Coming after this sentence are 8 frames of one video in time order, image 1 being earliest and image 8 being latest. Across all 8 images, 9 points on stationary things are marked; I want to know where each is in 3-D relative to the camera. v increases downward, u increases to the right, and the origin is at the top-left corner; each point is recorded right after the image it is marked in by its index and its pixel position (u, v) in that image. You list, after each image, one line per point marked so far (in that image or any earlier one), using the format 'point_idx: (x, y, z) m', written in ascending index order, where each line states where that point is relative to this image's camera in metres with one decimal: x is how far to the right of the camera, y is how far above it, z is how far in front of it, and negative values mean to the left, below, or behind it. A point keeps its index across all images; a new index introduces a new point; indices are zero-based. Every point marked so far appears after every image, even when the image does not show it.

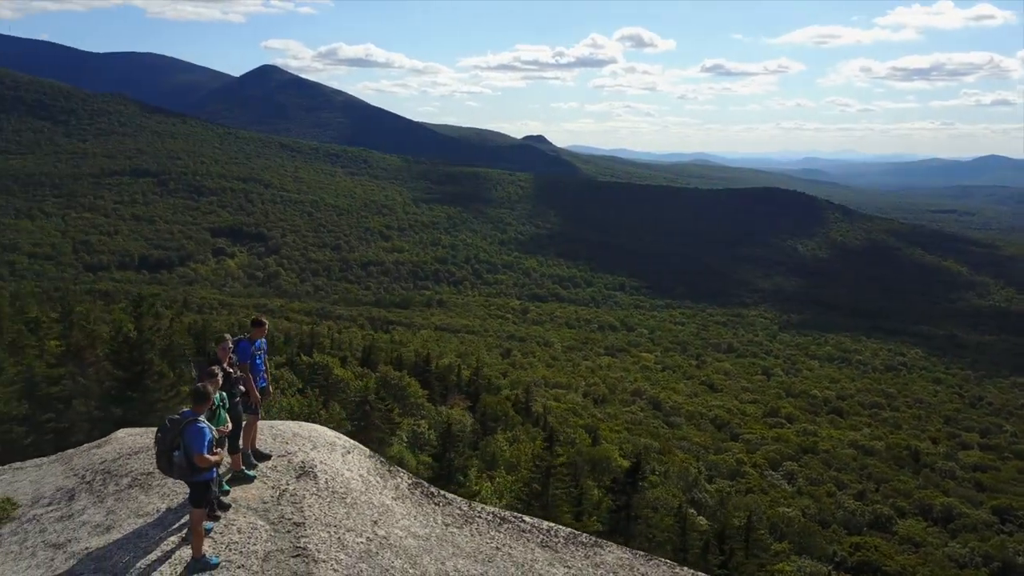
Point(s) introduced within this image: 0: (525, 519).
0: (+0.2, -3.0, +10.7) m
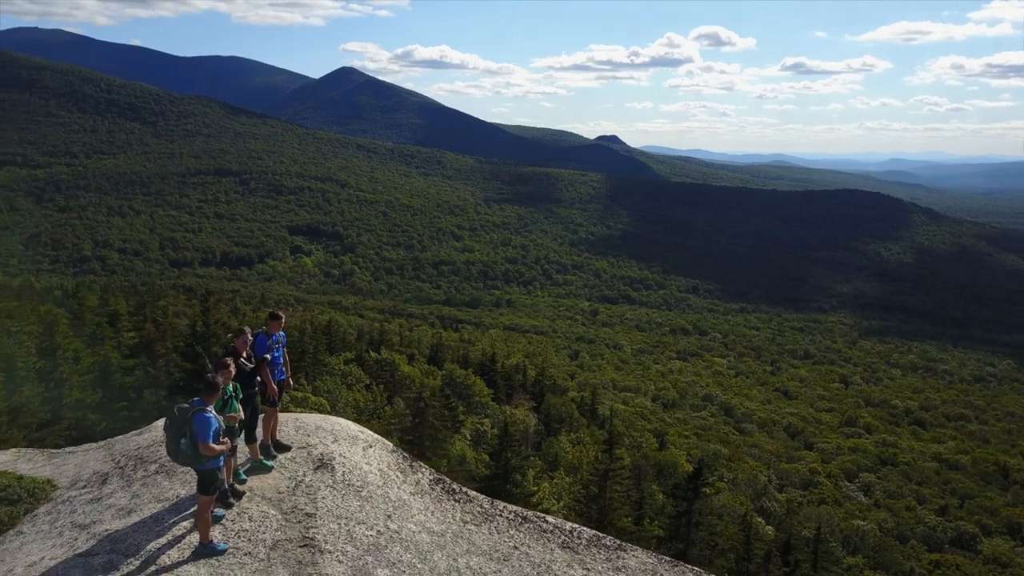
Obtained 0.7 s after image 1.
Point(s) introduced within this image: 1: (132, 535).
0: (+0.5, -3.0, +10.7) m
1: (-3.4, -2.3, +7.5) m
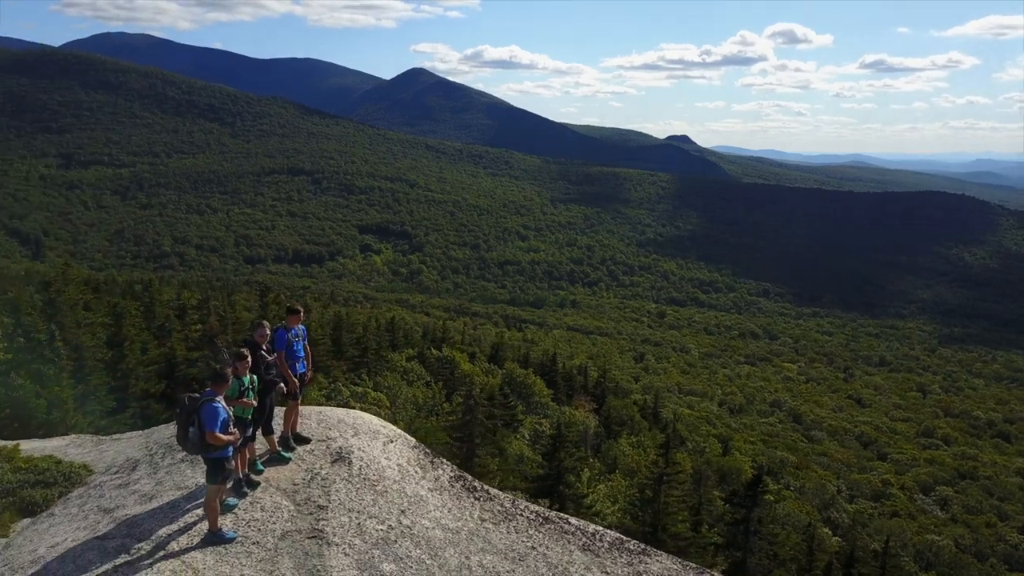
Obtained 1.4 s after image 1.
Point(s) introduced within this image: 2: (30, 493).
0: (+0.7, -3.0, +10.6) m
1: (-3.4, -2.2, +7.7) m
2: (-5.3, -2.3, +9.3) m
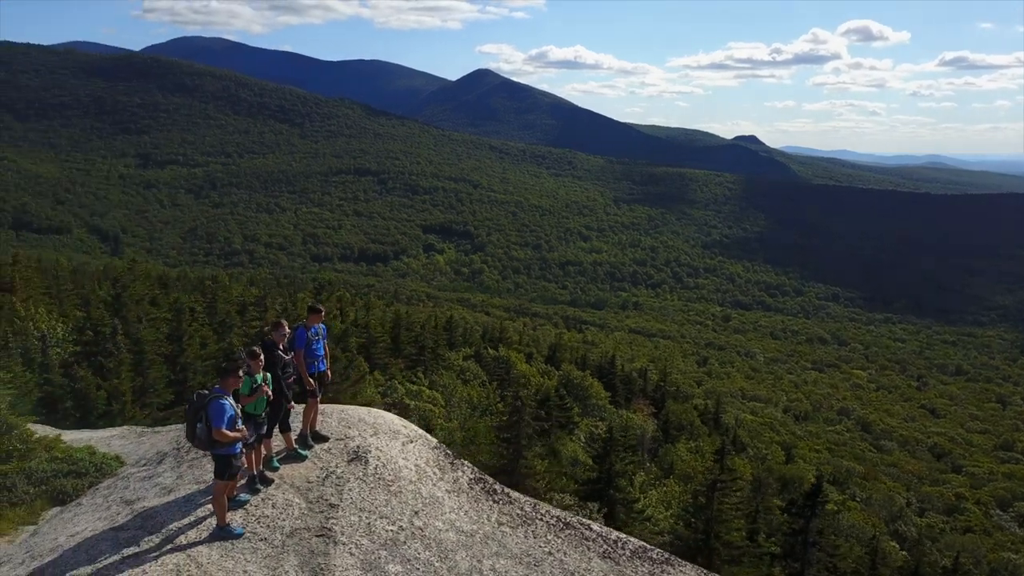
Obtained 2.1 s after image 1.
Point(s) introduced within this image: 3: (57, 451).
0: (+1.0, -3.0, +10.4) m
1: (-3.3, -2.2, +7.9) m
2: (-5.2, -2.2, +9.6) m
3: (-5.9, -2.1, +10.8) m
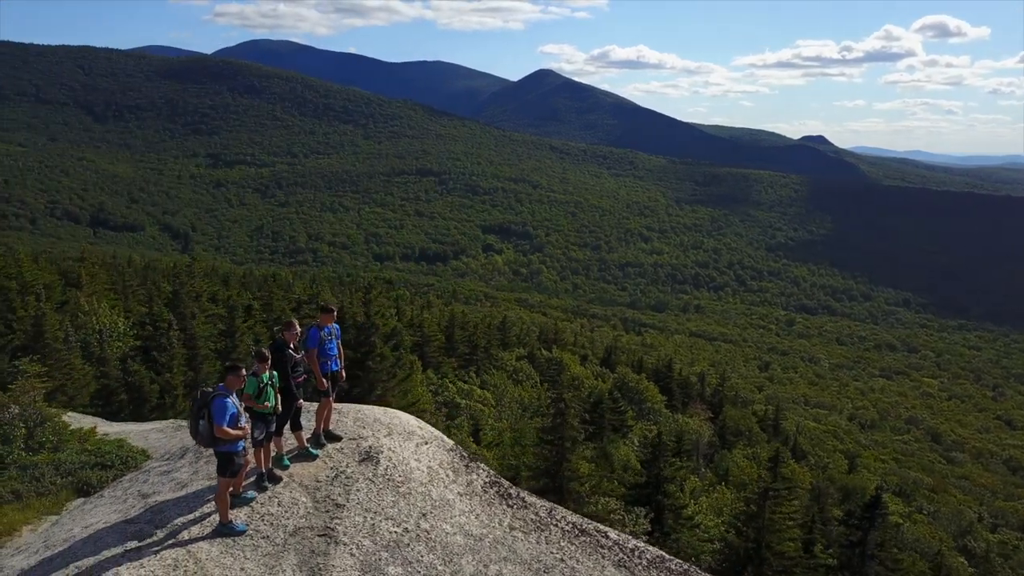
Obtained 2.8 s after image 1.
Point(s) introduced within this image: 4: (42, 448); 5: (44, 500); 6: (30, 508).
0: (+1.2, -3.0, +10.2) m
1: (-3.3, -2.1, +8.0) m
2: (-5.0, -2.2, +9.8) m
3: (-5.7, -2.1, +11.2) m
4: (-6.0, -2.0, +10.6) m
5: (-5.2, -2.4, +9.3) m
6: (-5.3, -2.4, +9.1) m
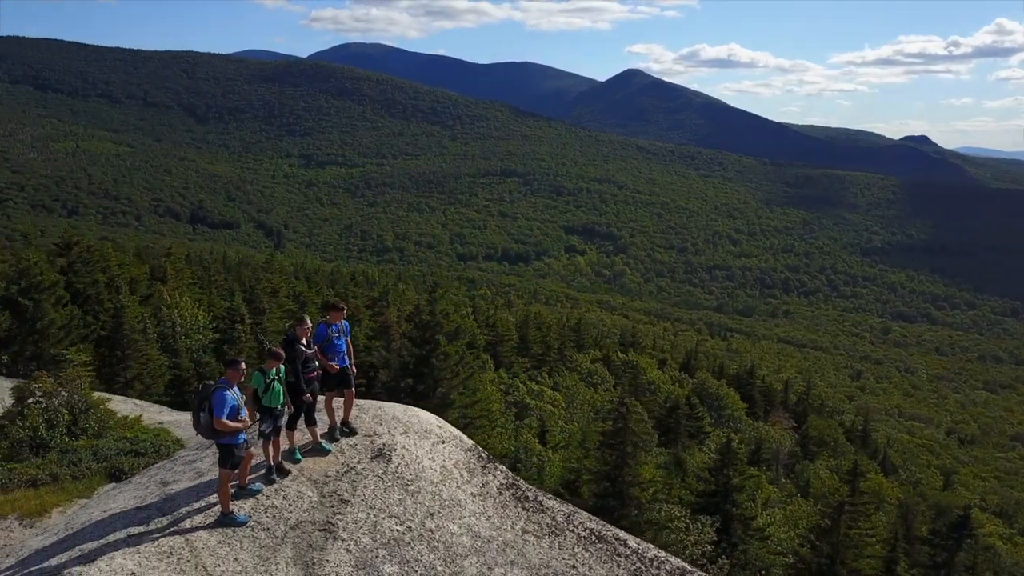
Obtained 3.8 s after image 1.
0: (+1.4, -3.1, +10.0) m
1: (-3.3, -2.1, +8.3) m
2: (-4.8, -2.1, +10.2) m
3: (-5.3, -2.0, +11.6) m
4: (-5.7, -1.9, +11.1) m
5: (-5.1, -2.3, +9.7) m
6: (-5.1, -2.3, +9.5) m
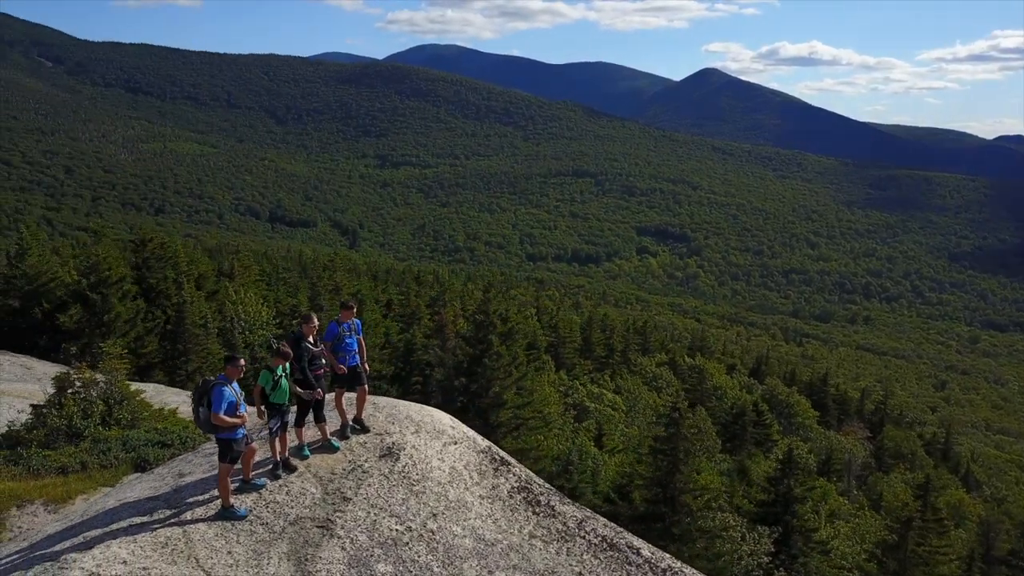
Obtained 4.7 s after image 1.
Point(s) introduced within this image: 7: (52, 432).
0: (+1.5, -3.1, +9.7) m
1: (-3.3, -2.1, +8.5) m
2: (-4.6, -2.1, +10.6) m
3: (-5.0, -1.9, +12.0) m
4: (-5.4, -1.9, +11.5) m
5: (-4.9, -2.2, +10.0) m
6: (-5.0, -2.3, +9.9) m
7: (-6.1, -1.9, +11.1) m
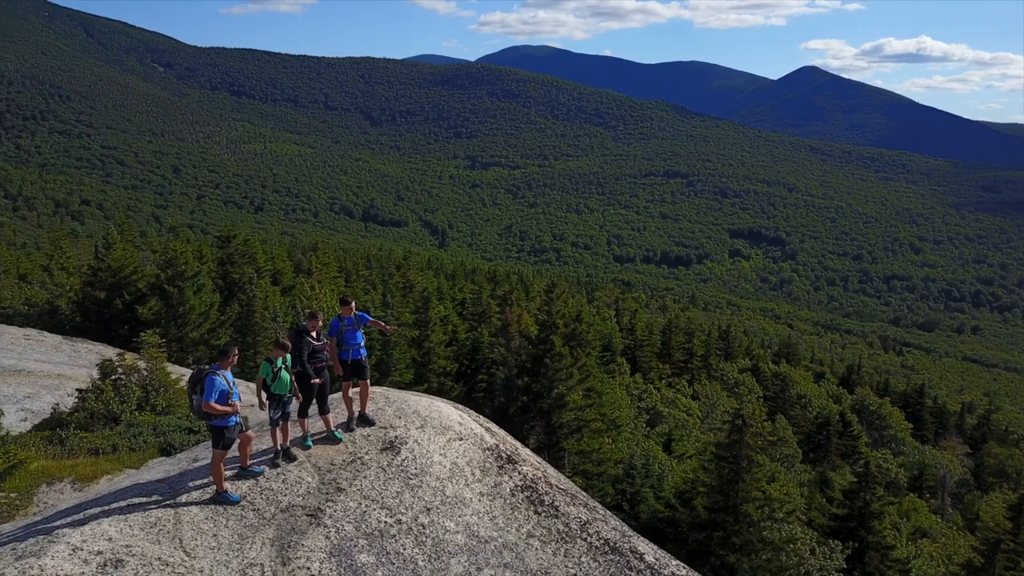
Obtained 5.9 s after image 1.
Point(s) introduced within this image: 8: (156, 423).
0: (+1.5, -3.1, +9.5) m
1: (-3.4, -2.0, +8.8) m
2: (-4.5, -2.0, +11.0) m
3: (-4.7, -1.8, +12.5) m
4: (-5.2, -1.8, +12.1) m
5: (-4.8, -2.1, +10.5) m
6: (-4.9, -2.2, +10.4) m
7: (-5.9, -1.8, +11.7) m
8: (-4.9, -1.9, +11.5) m
